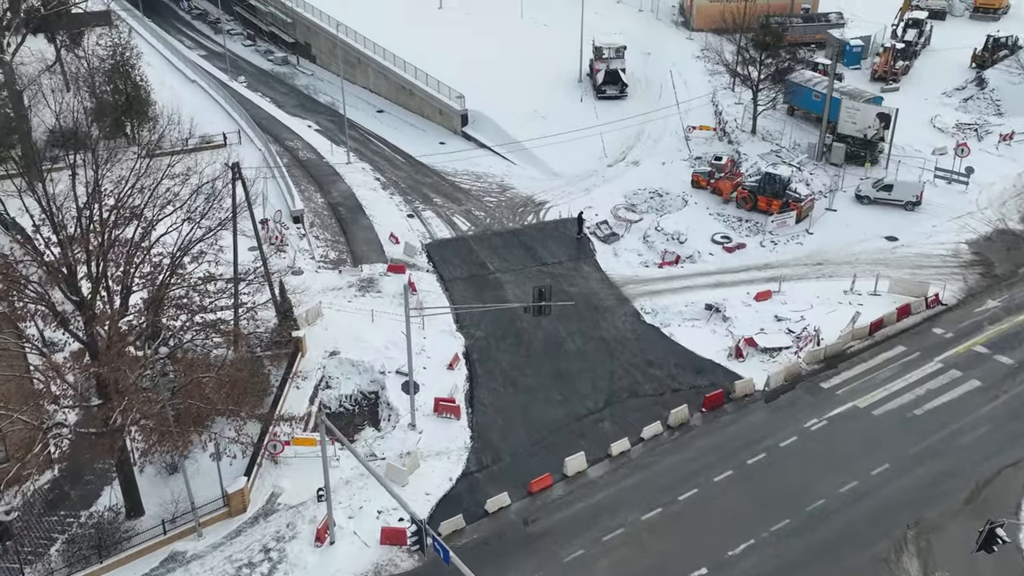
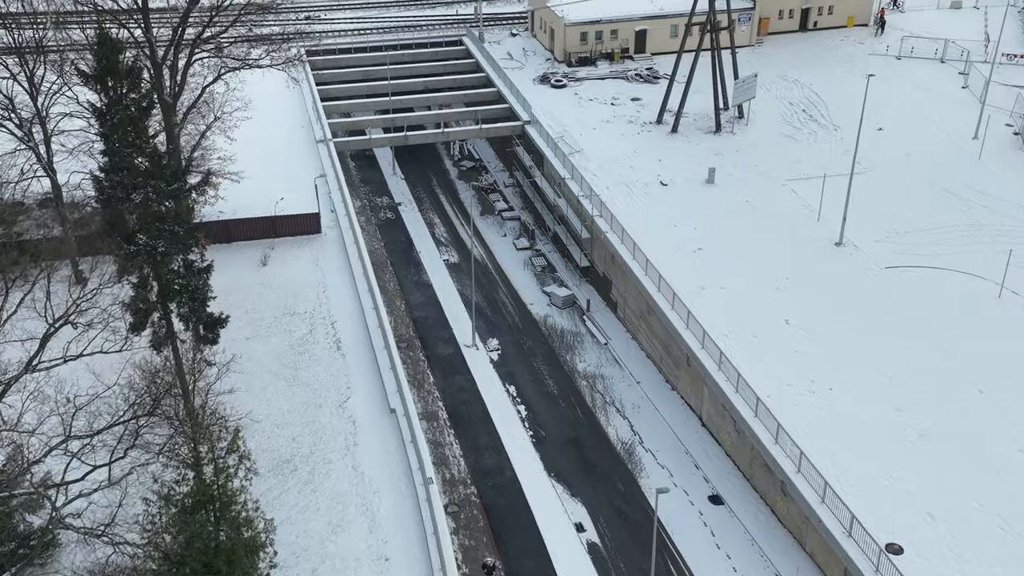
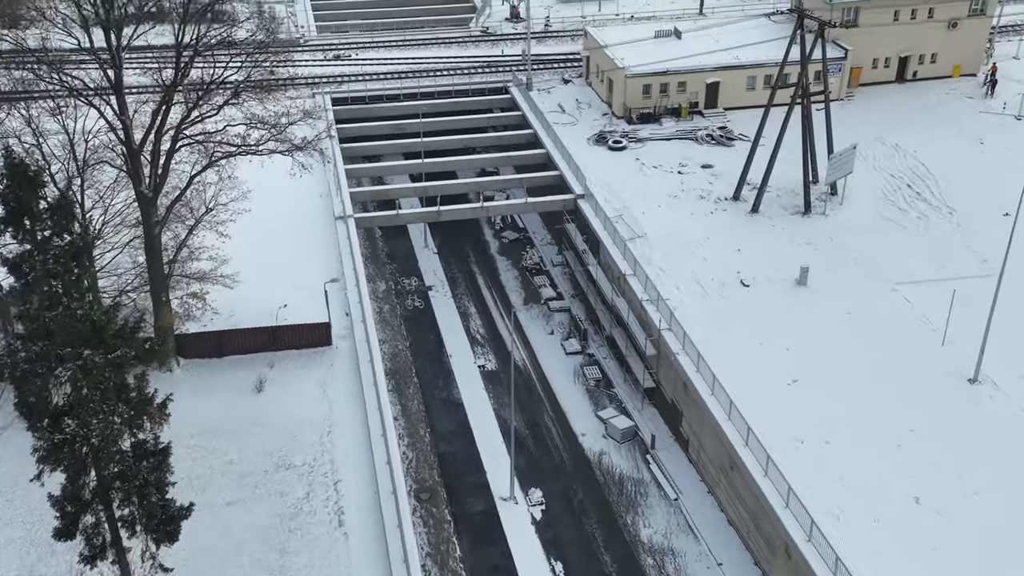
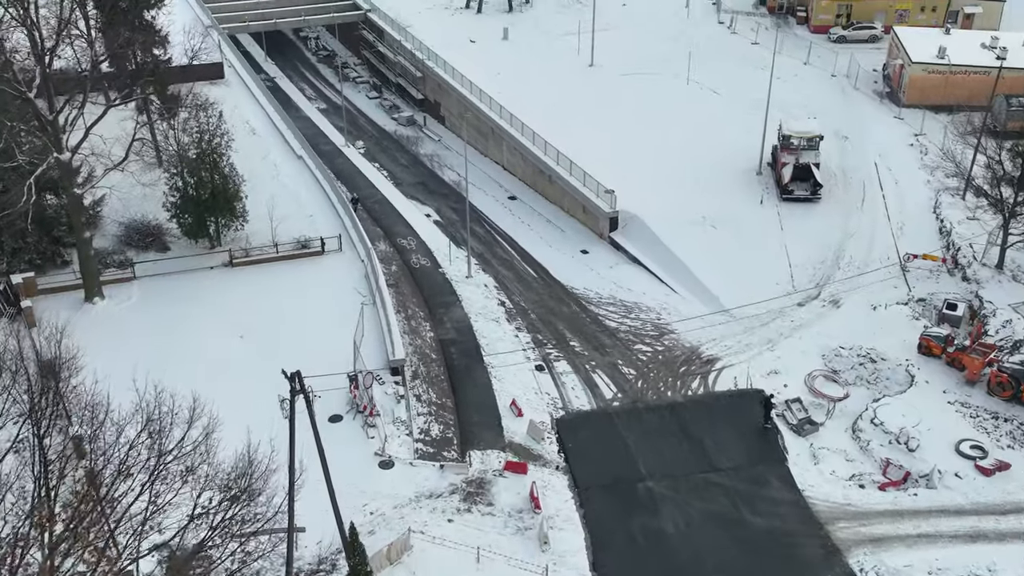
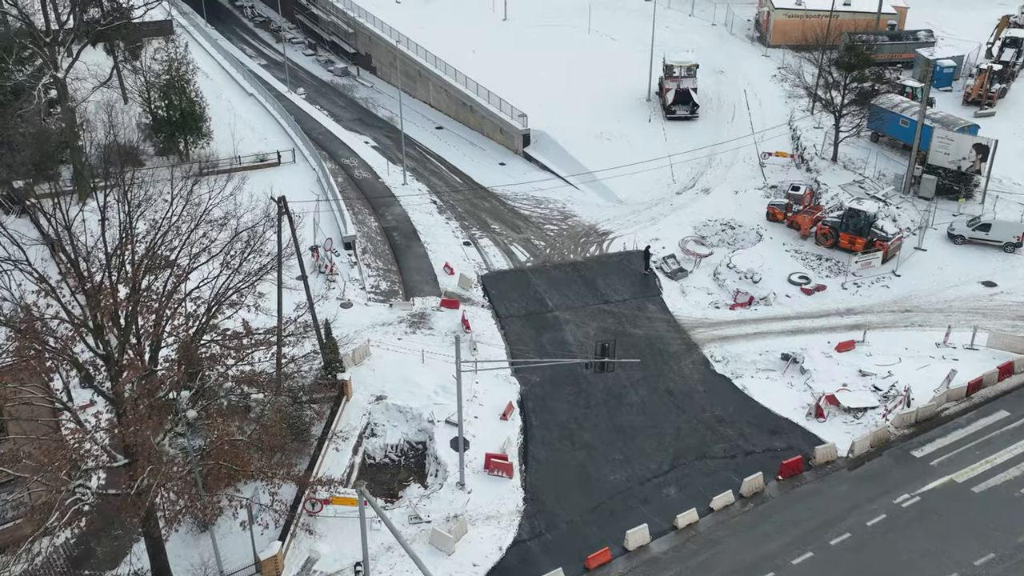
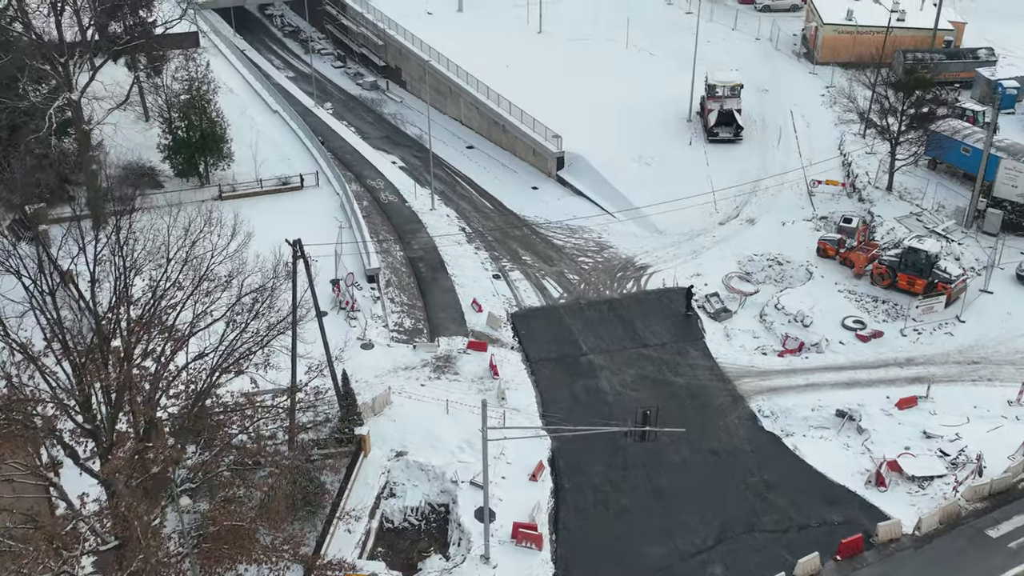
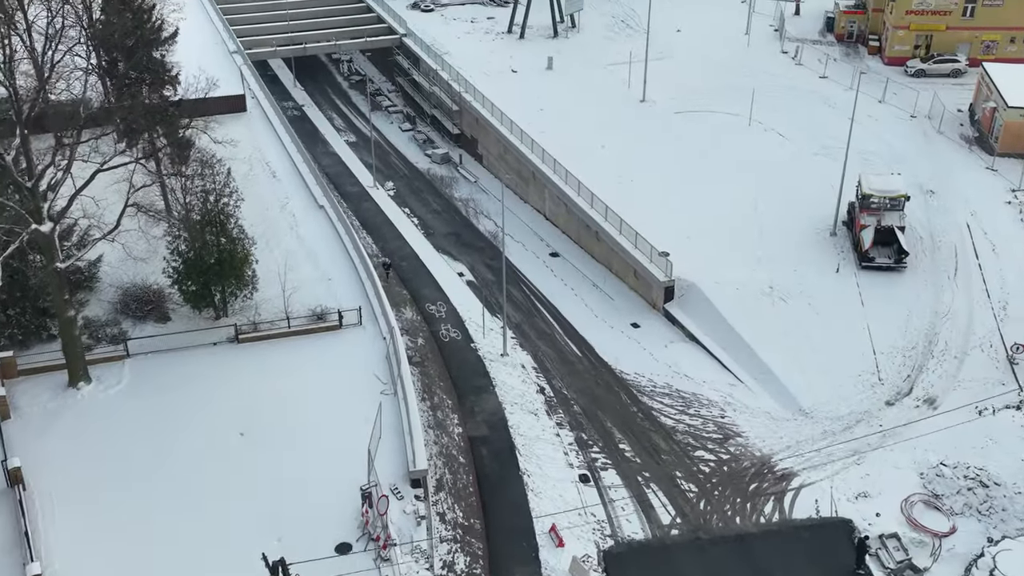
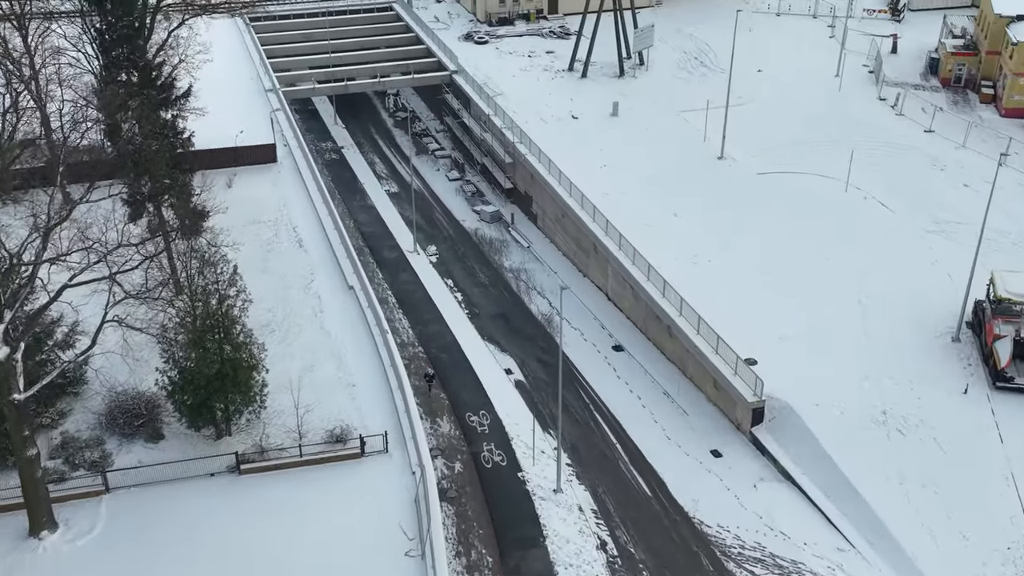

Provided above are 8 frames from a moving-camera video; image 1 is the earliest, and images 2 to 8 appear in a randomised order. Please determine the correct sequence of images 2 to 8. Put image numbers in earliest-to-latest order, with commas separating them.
5, 6, 4, 7, 8, 2, 3
